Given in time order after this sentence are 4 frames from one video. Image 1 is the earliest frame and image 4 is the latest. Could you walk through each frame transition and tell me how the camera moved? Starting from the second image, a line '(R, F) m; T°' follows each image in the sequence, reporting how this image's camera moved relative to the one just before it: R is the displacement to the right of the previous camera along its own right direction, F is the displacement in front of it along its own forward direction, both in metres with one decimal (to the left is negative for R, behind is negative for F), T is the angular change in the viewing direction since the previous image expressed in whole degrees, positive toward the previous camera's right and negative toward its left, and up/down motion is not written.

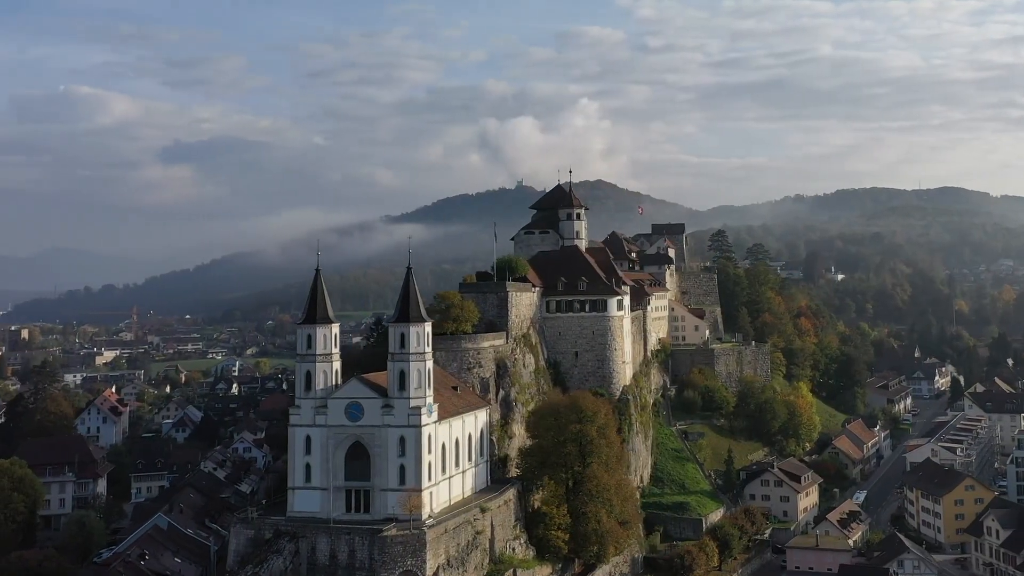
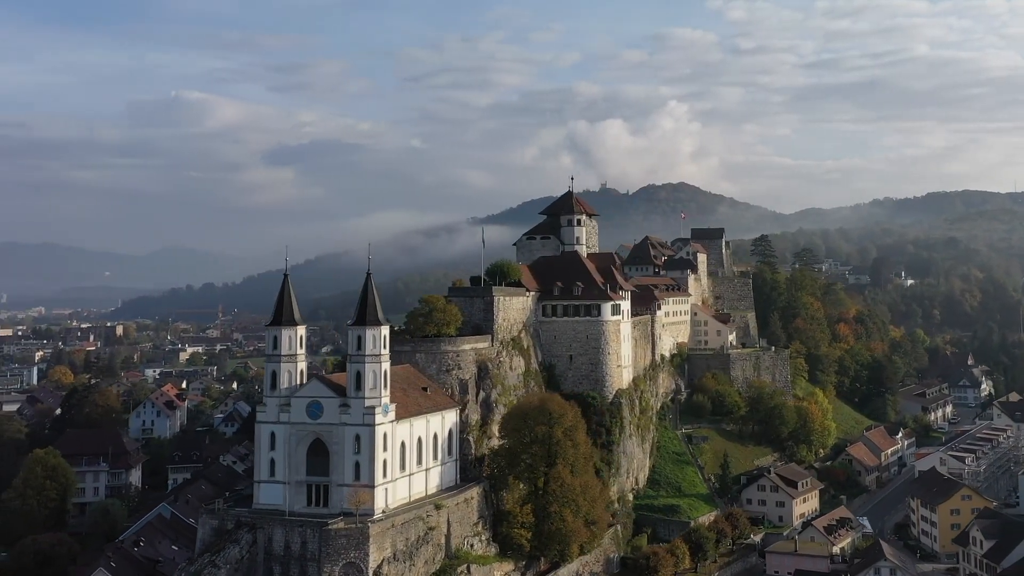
(+6.3, -1.6) m; -5°
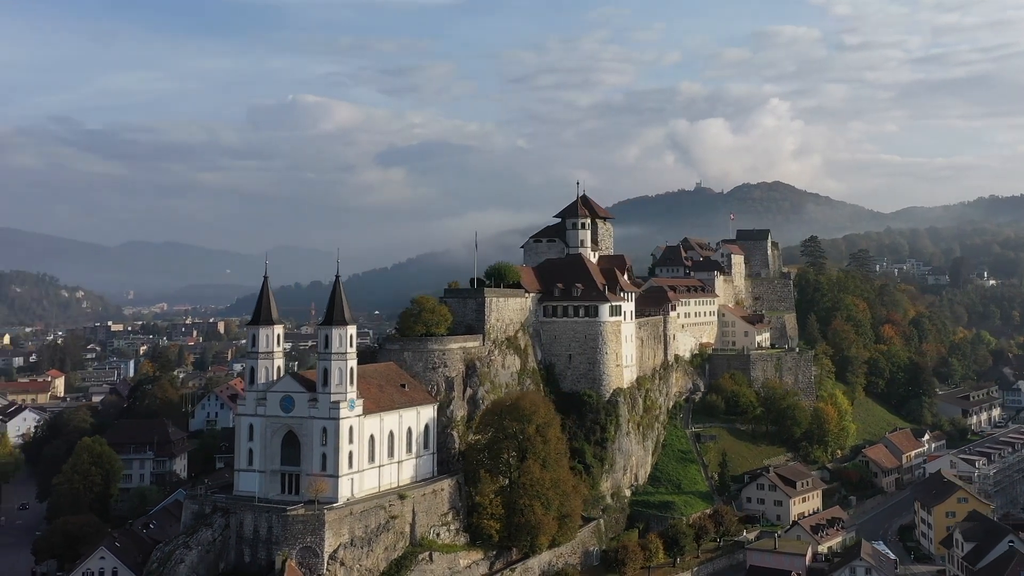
(+7.2, -2.2) m; -6°
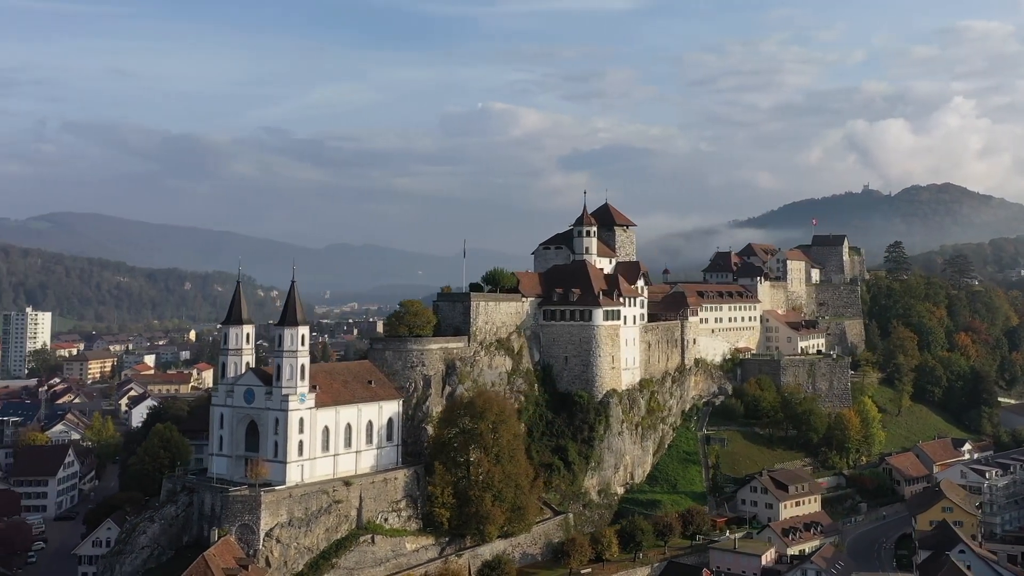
(+13.2, -2.4) m; -11°
